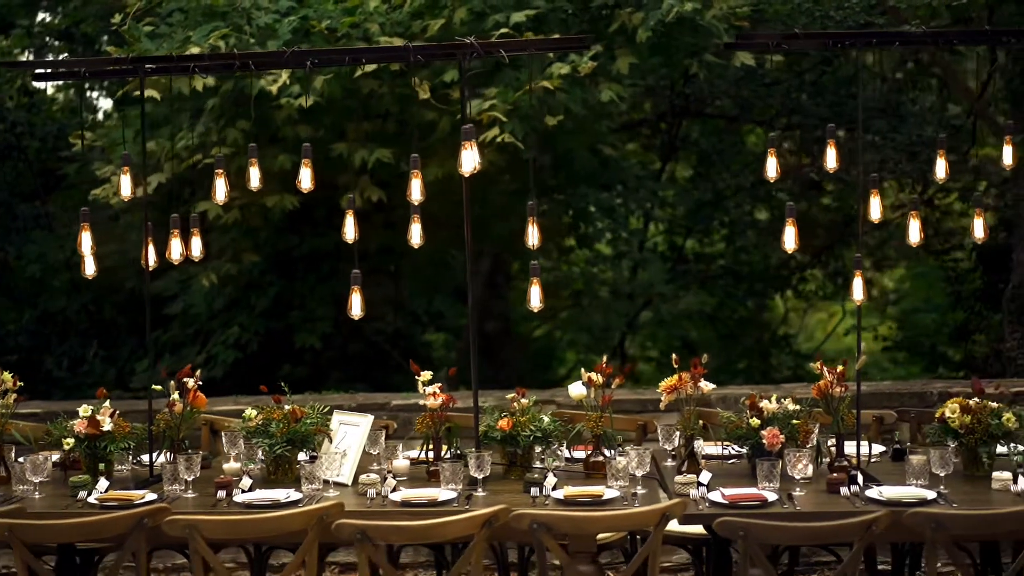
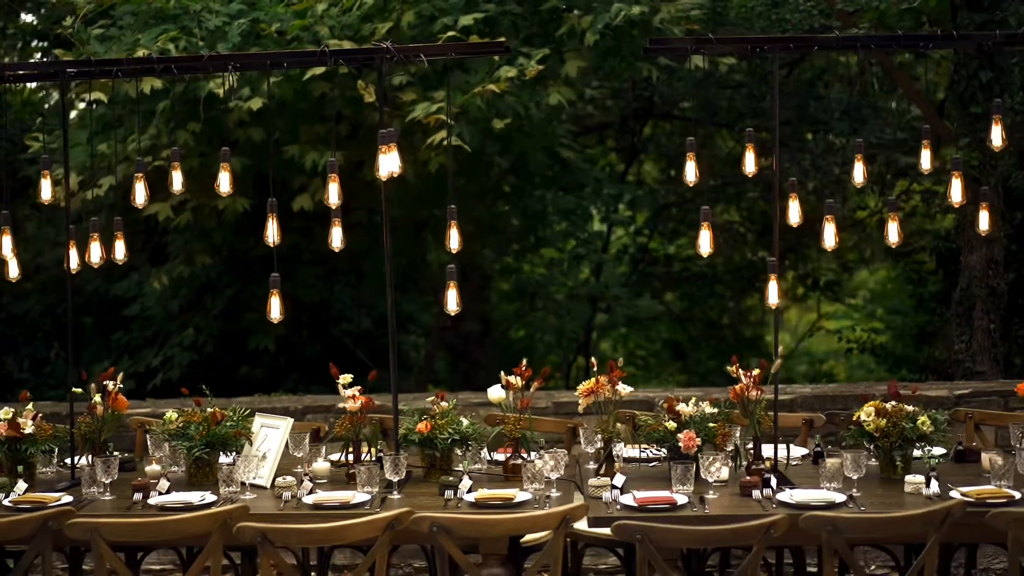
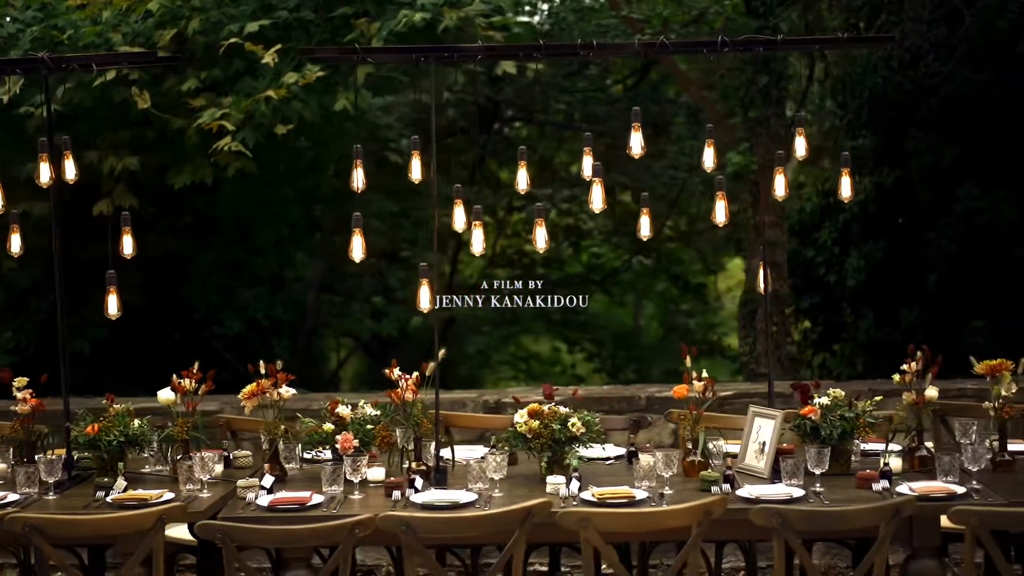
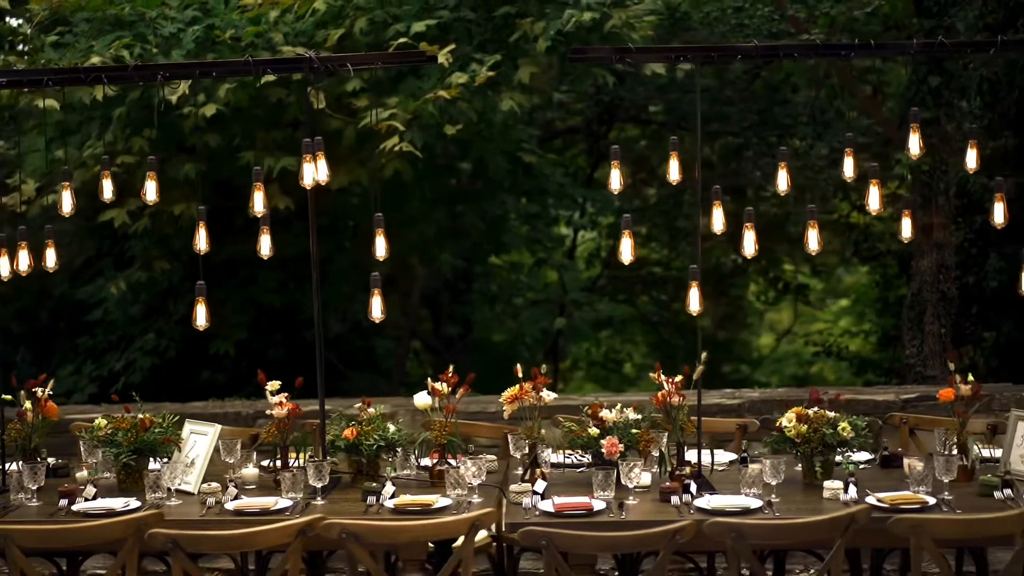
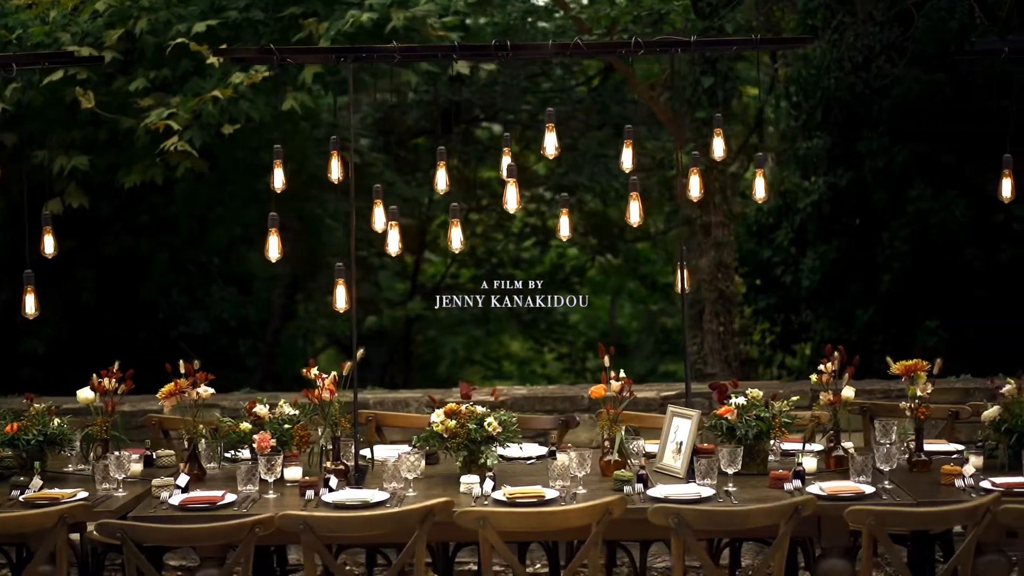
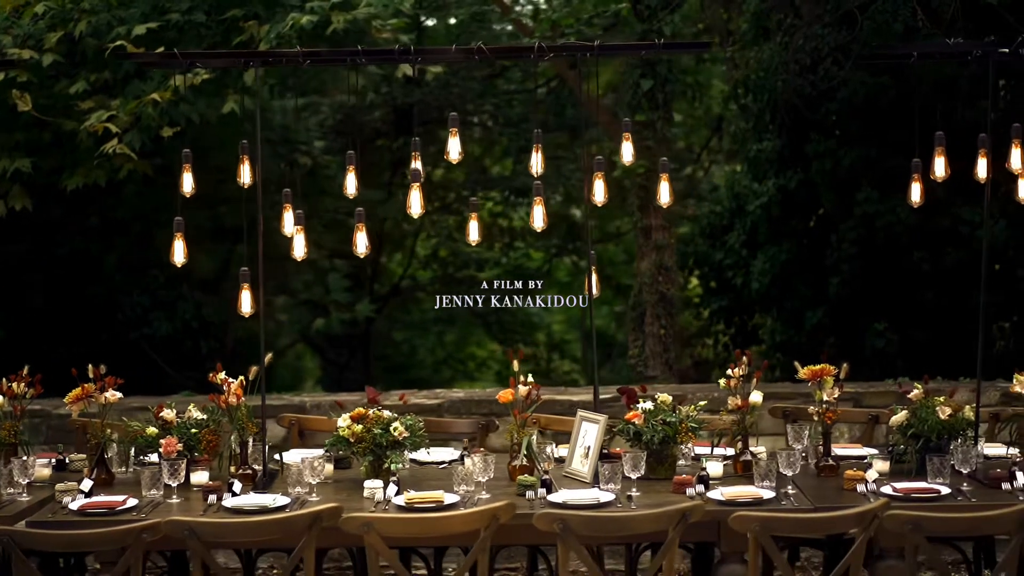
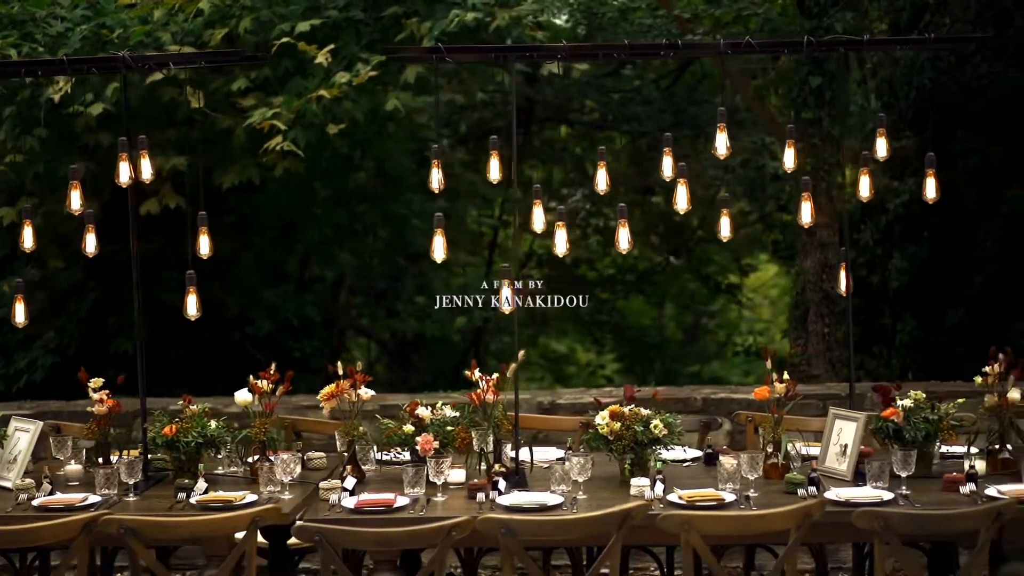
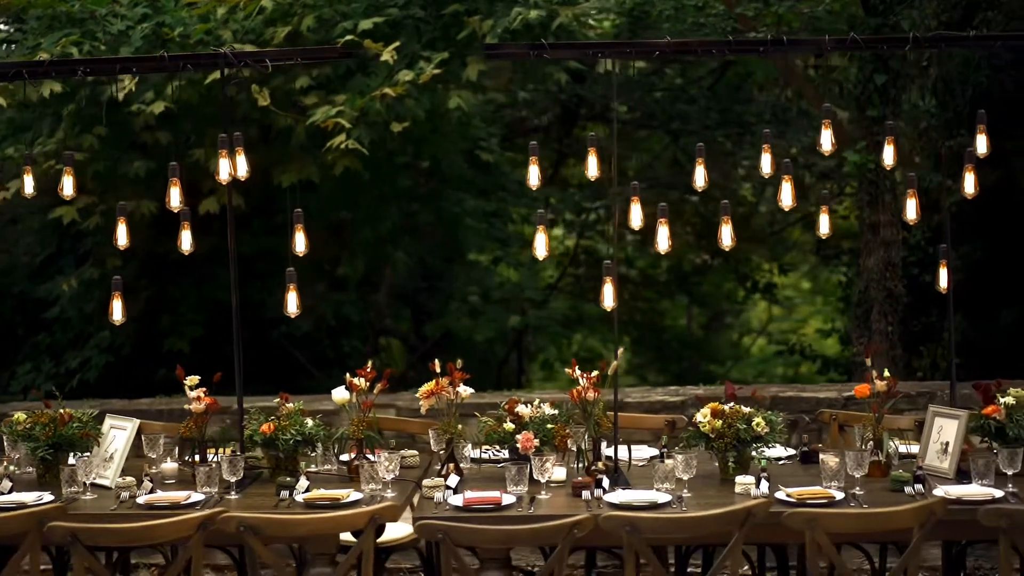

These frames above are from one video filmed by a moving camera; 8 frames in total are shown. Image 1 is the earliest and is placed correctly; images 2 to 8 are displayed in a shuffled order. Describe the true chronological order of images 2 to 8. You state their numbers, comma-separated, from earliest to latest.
2, 4, 8, 7, 3, 5, 6
